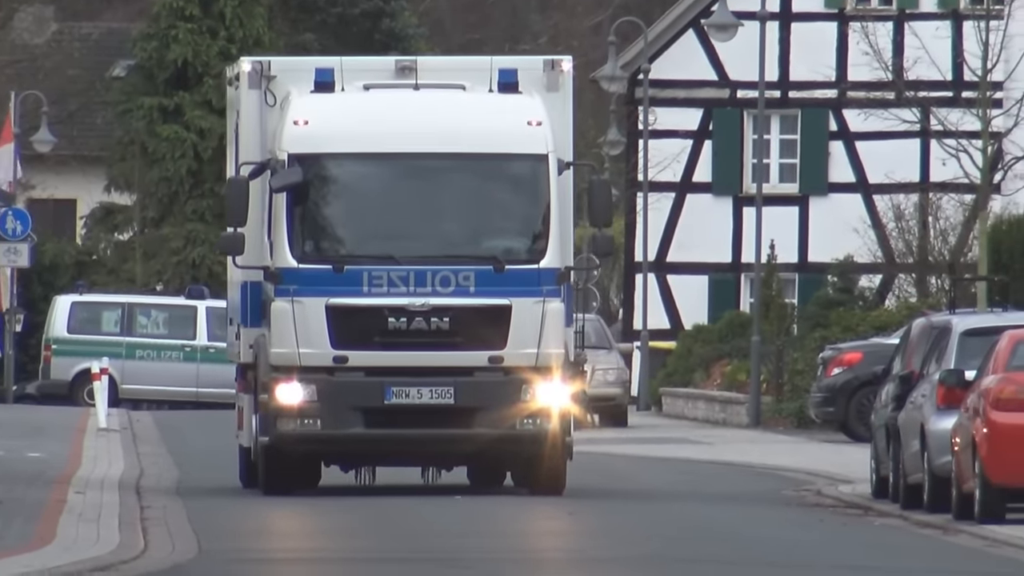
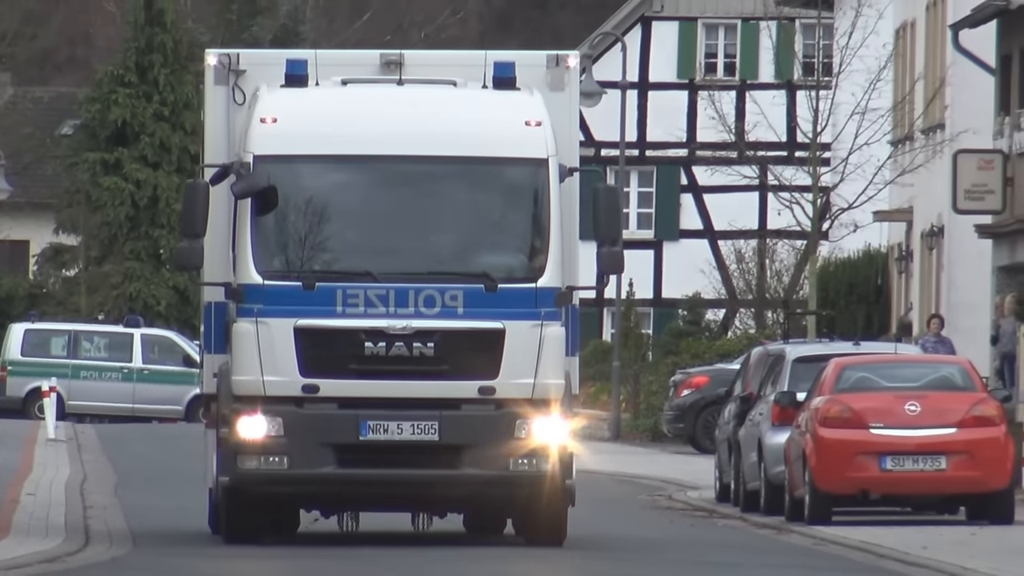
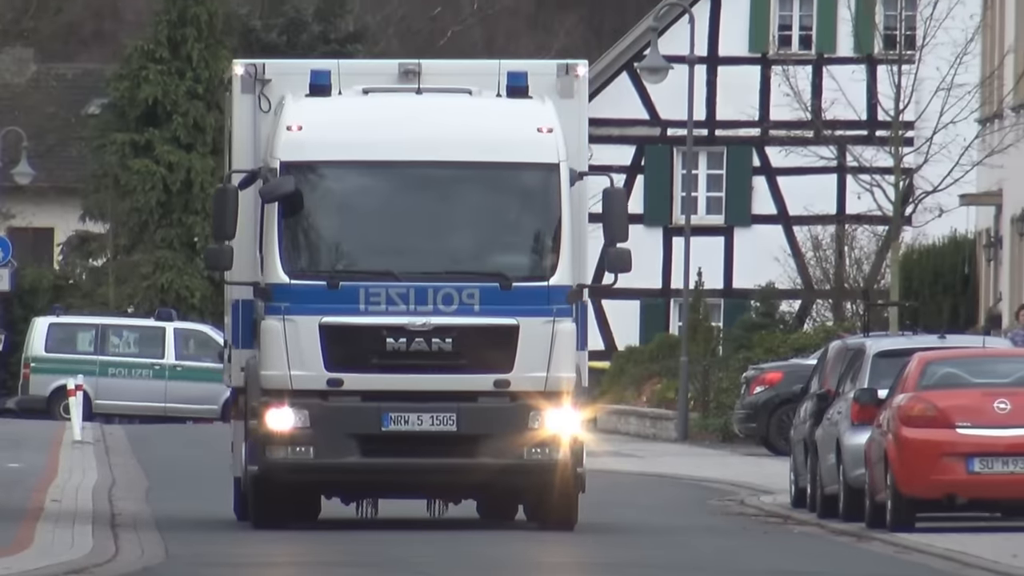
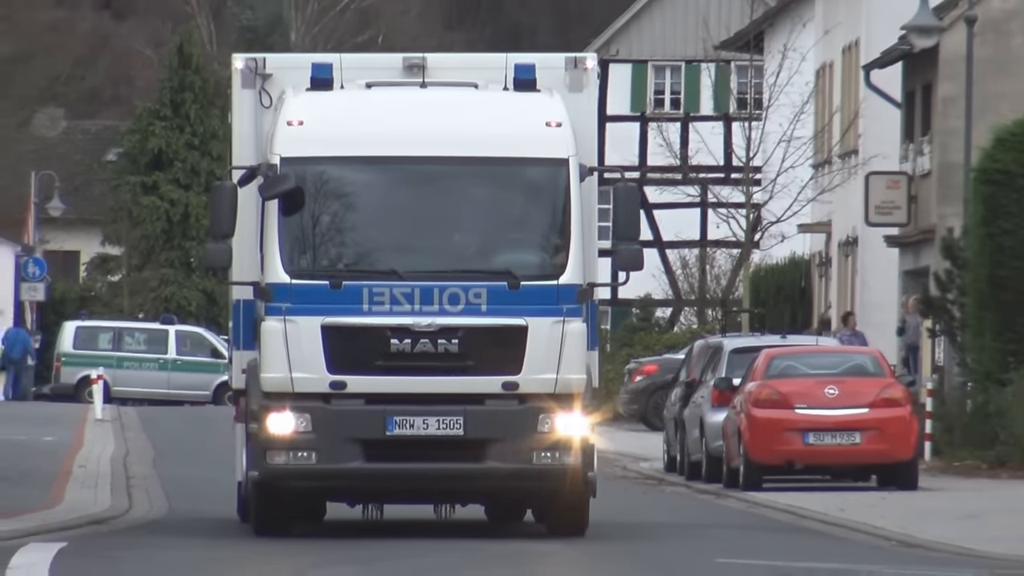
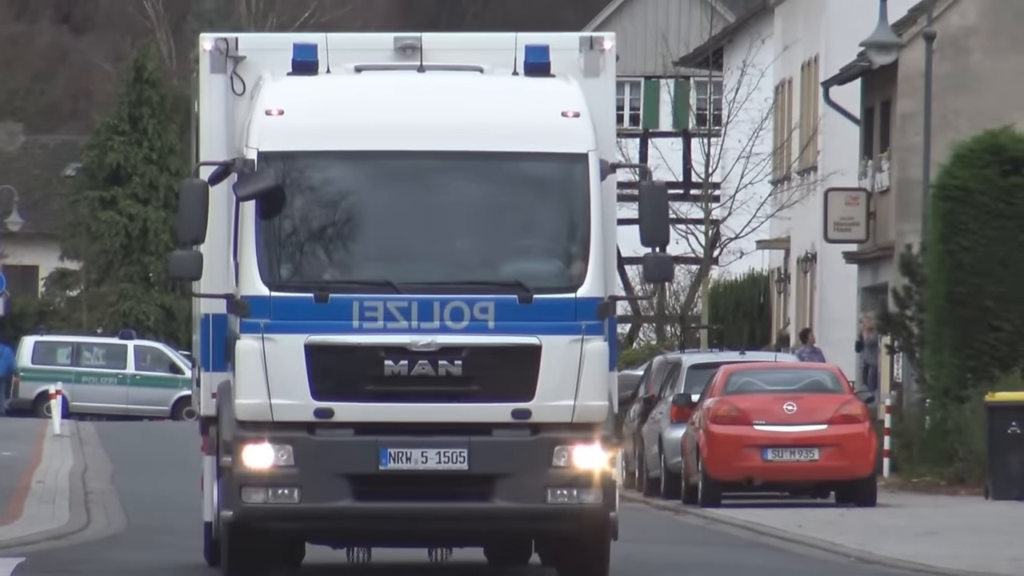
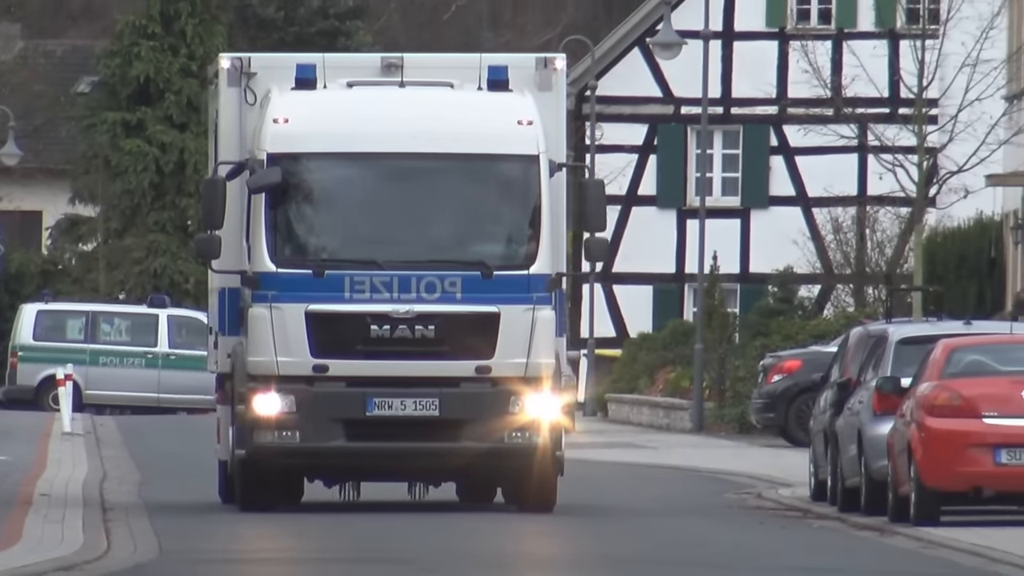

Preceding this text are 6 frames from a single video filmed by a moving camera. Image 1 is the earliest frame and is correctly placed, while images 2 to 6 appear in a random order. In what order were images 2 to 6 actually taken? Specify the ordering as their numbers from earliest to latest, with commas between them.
6, 3, 2, 4, 5
